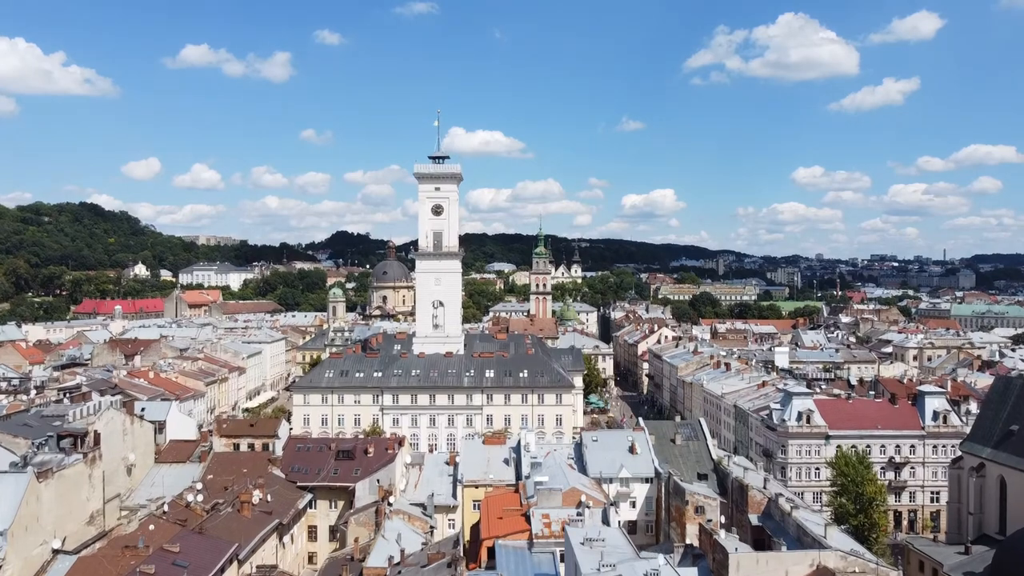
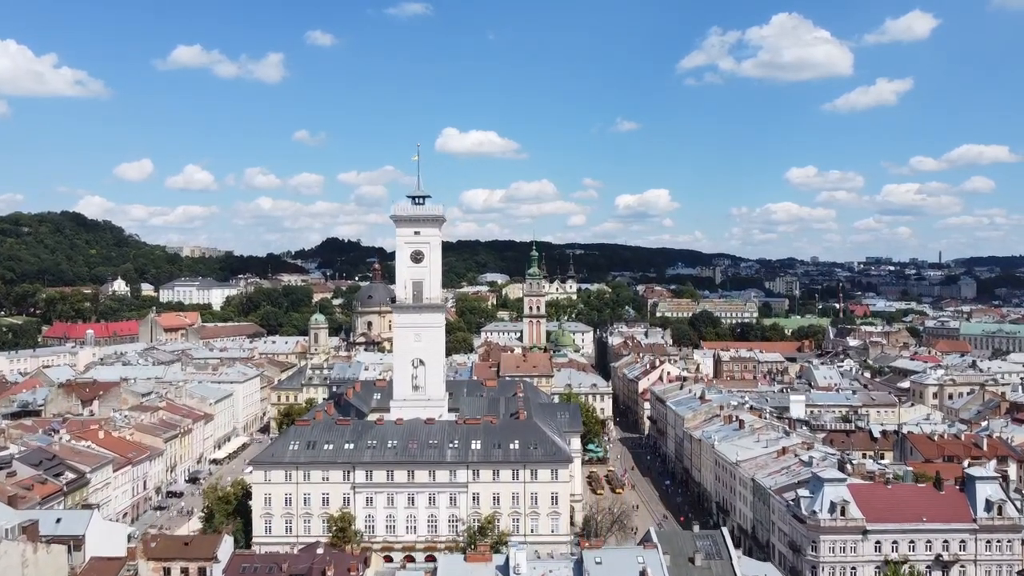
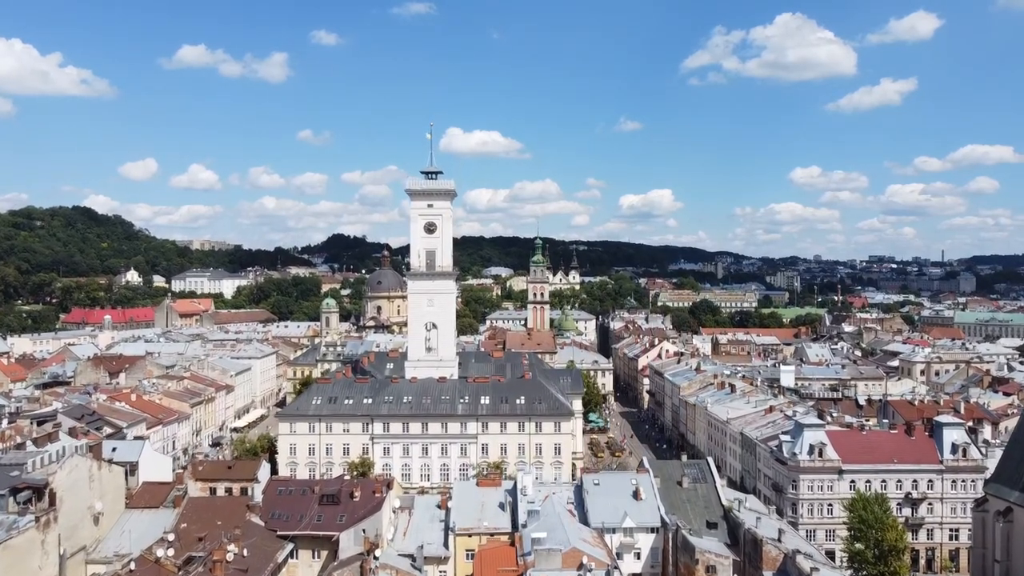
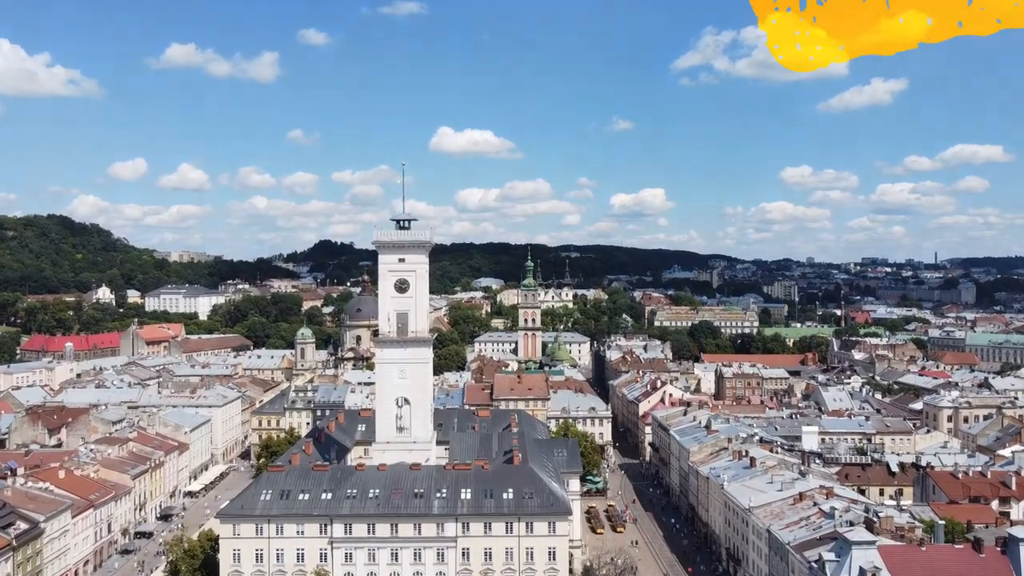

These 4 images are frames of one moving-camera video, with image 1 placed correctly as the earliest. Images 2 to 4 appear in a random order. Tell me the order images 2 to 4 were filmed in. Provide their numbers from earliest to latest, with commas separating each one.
3, 2, 4
